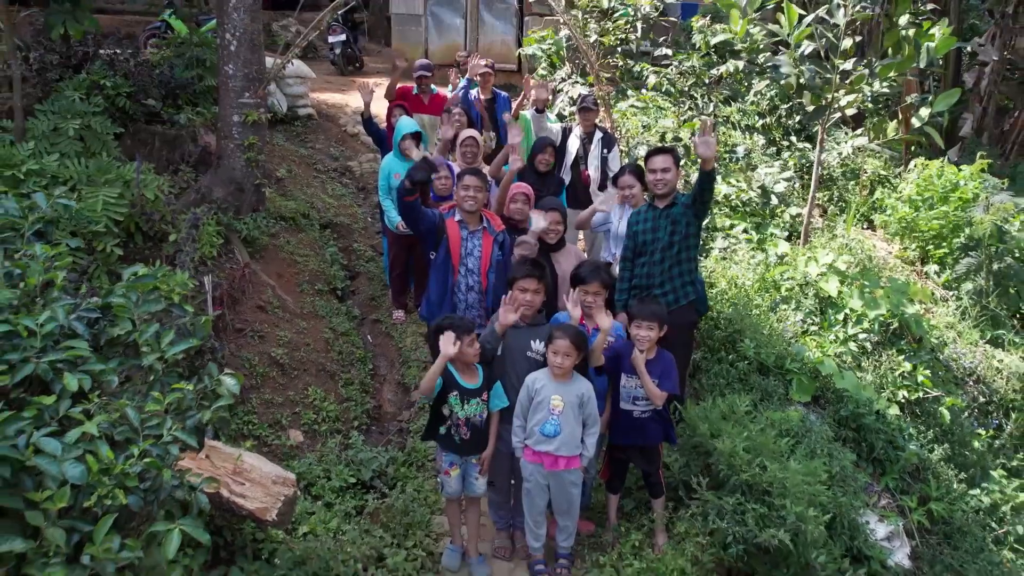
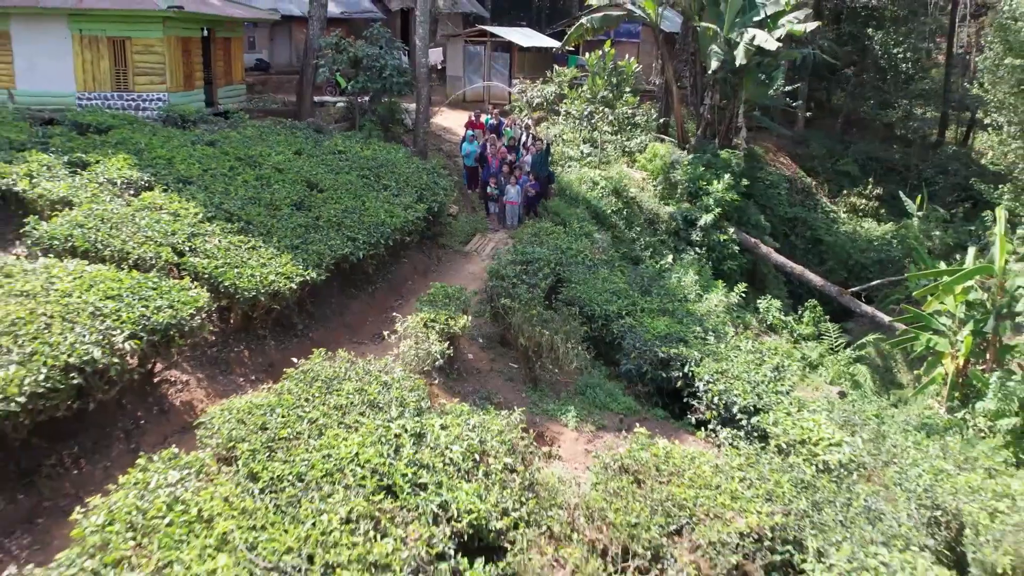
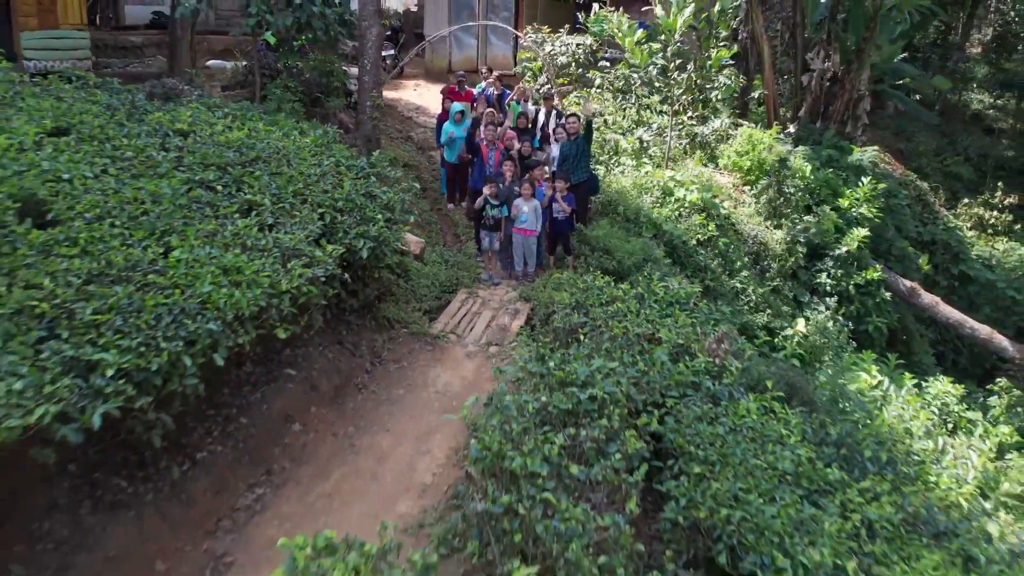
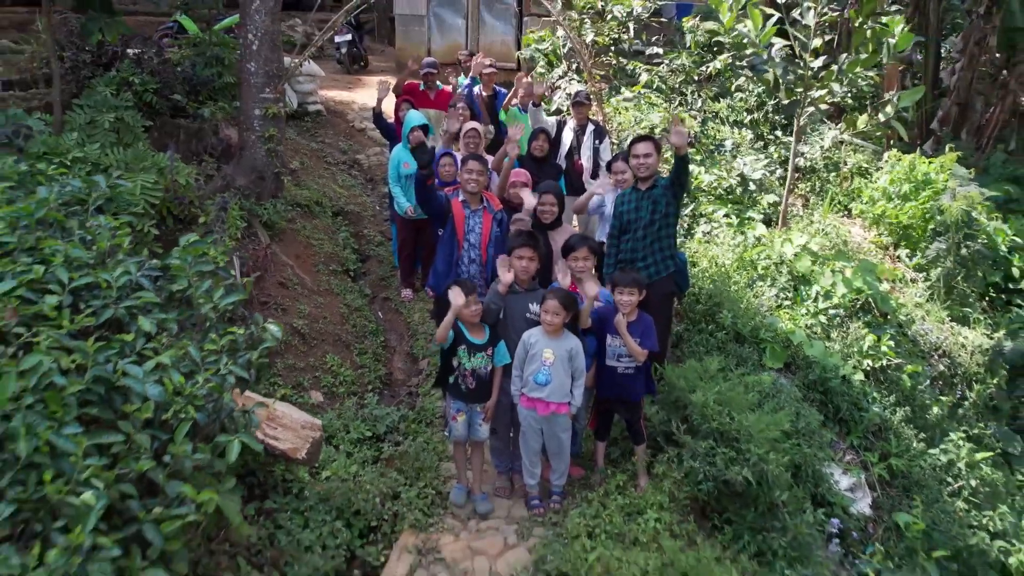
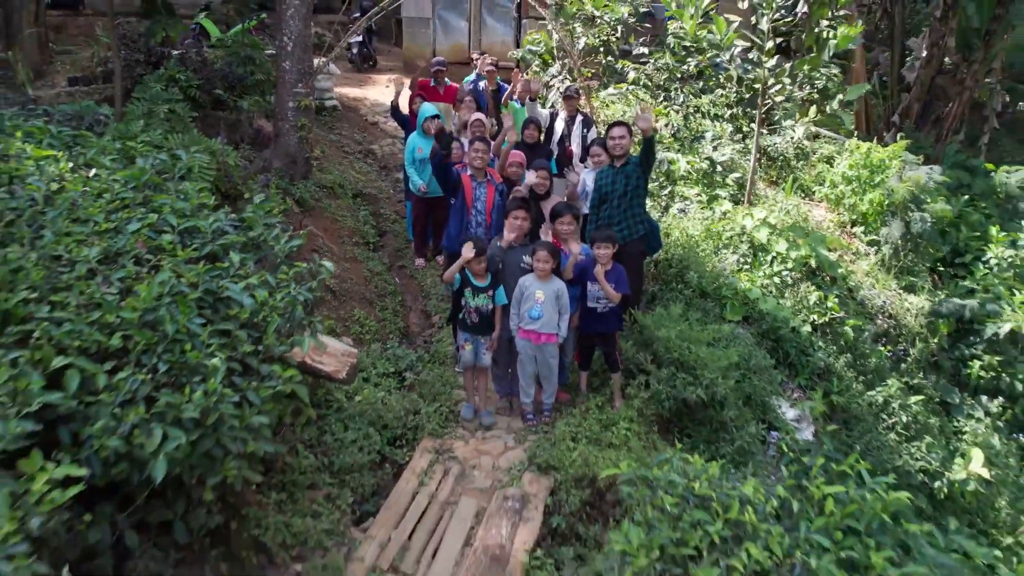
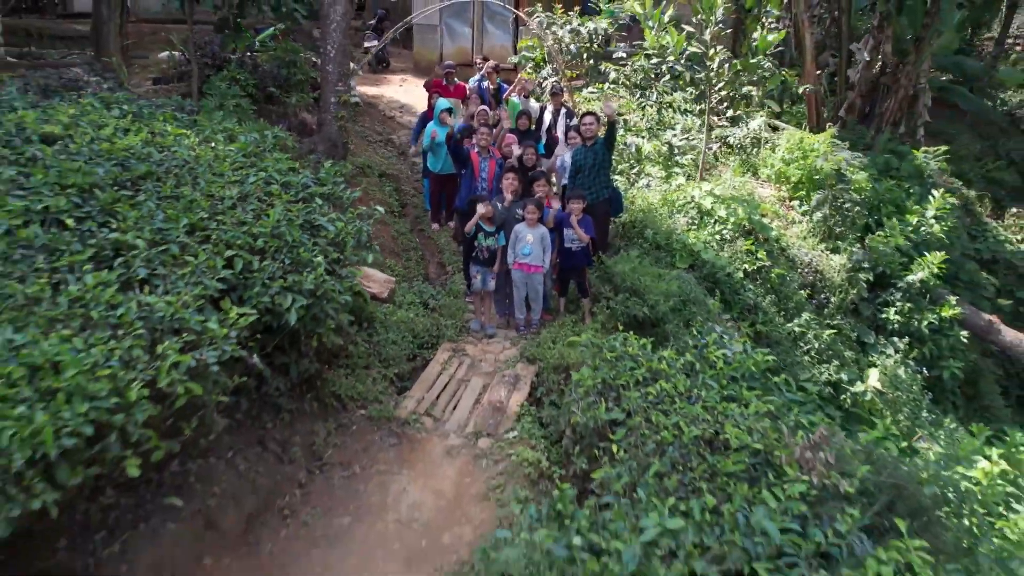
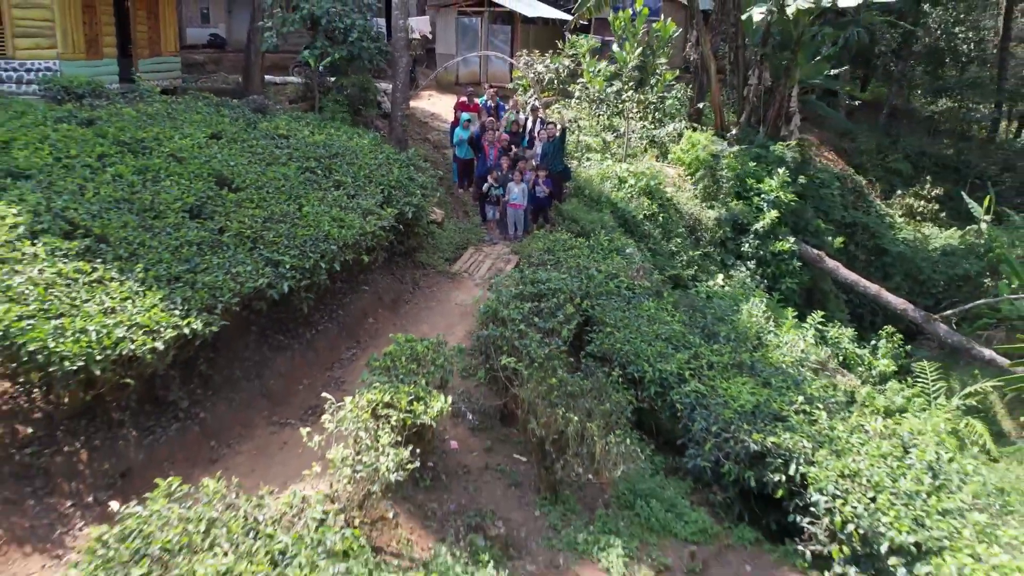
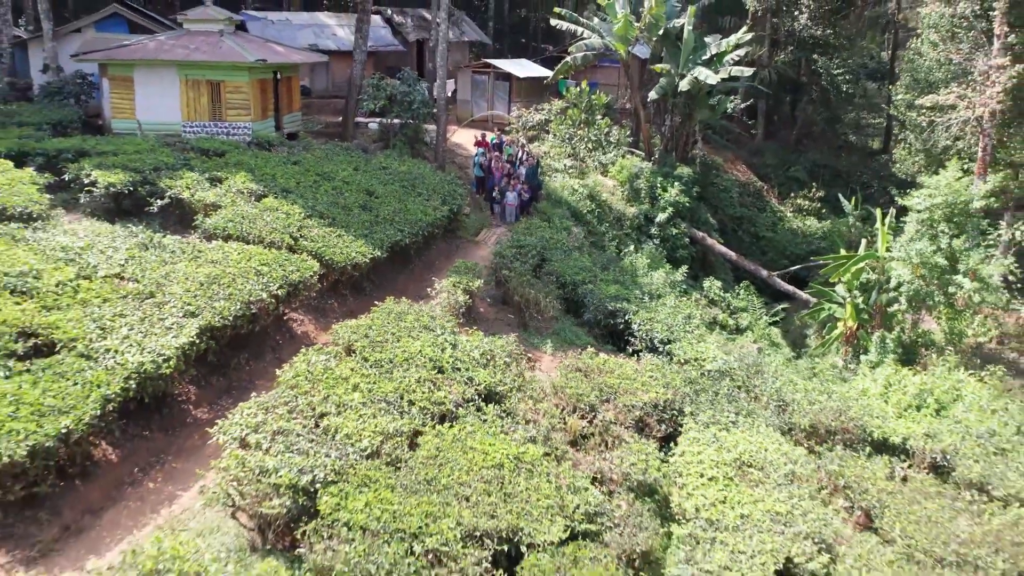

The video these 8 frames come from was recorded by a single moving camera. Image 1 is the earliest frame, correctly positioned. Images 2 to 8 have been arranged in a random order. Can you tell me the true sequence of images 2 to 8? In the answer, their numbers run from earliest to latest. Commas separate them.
4, 5, 6, 3, 7, 2, 8
